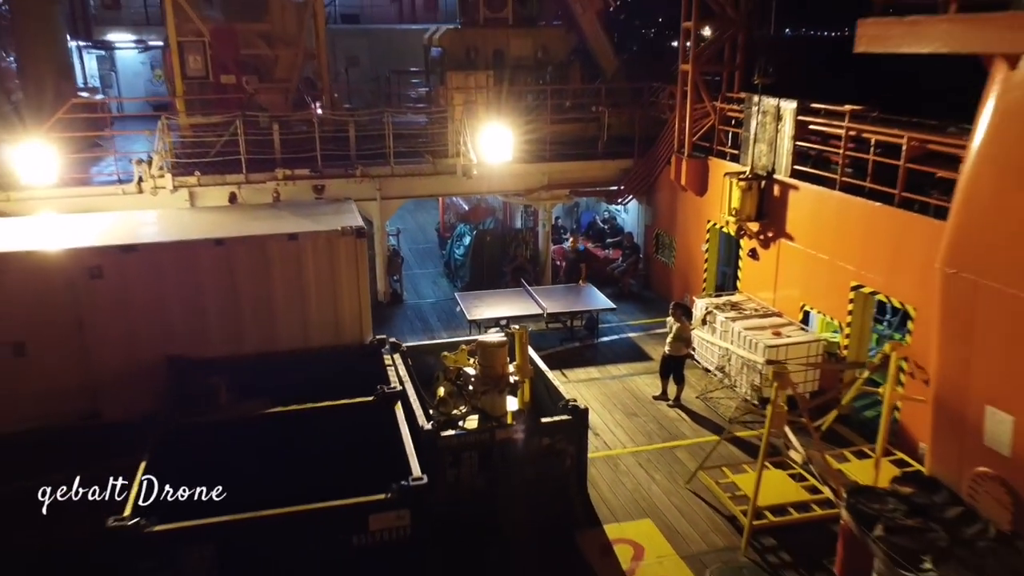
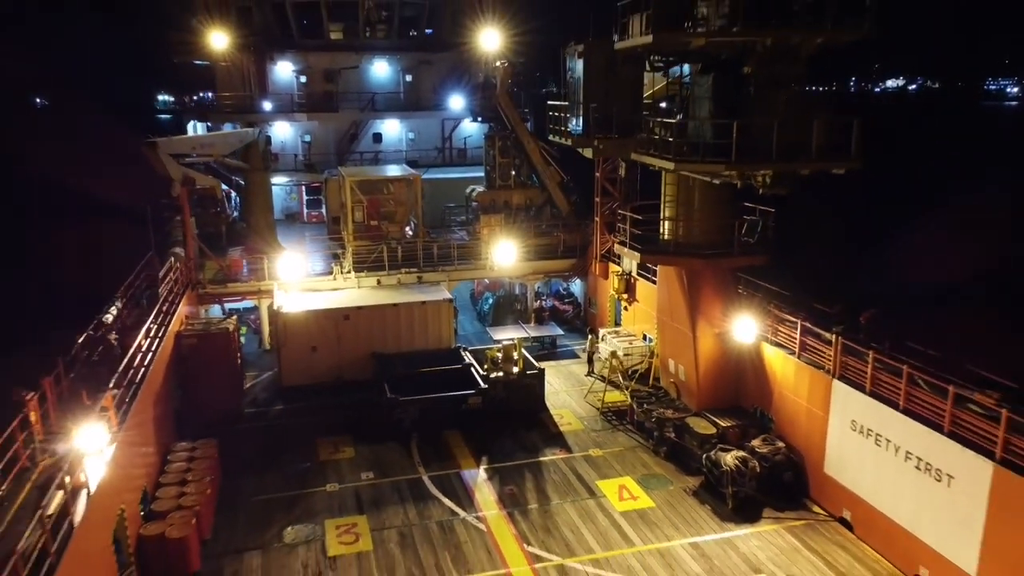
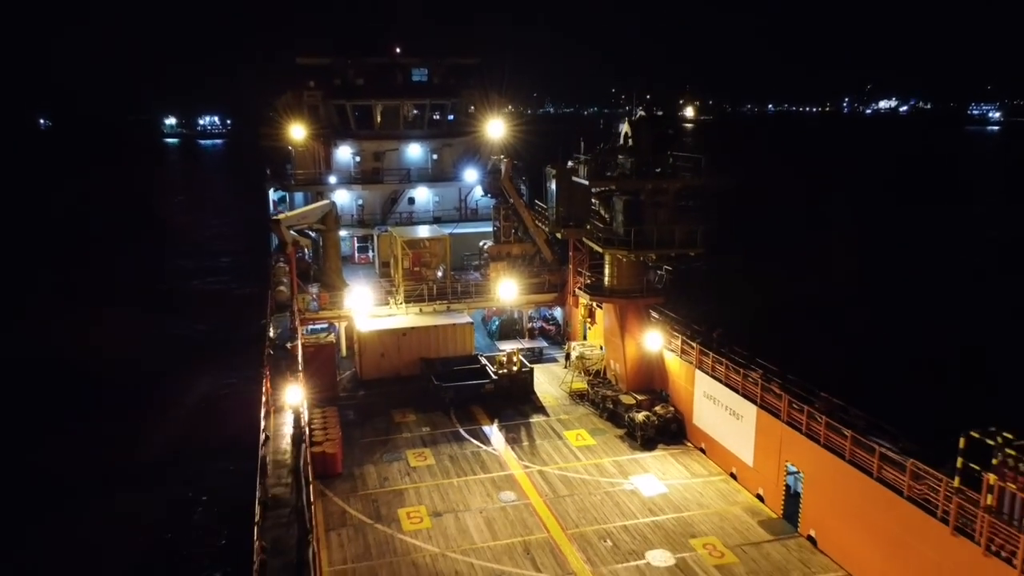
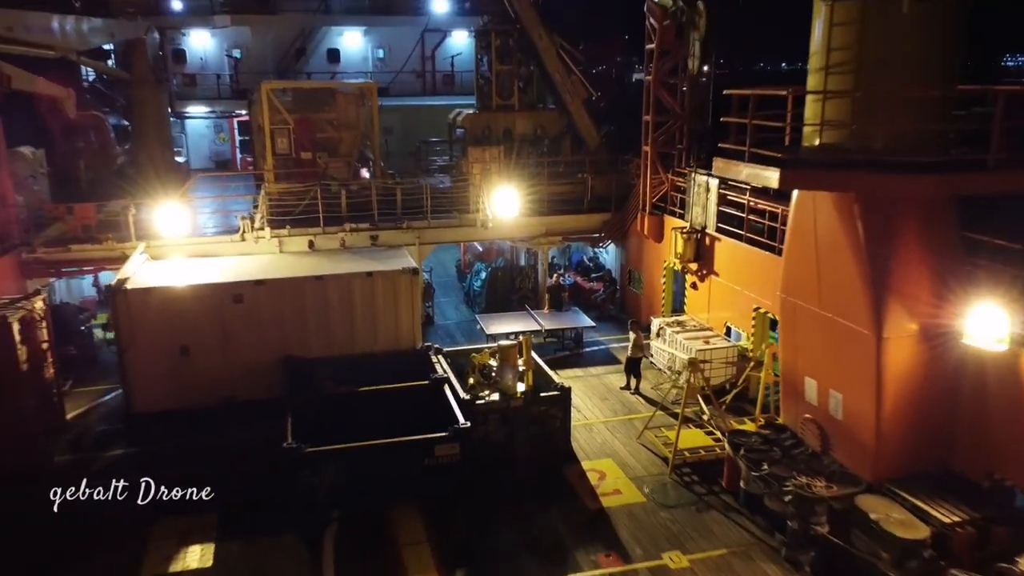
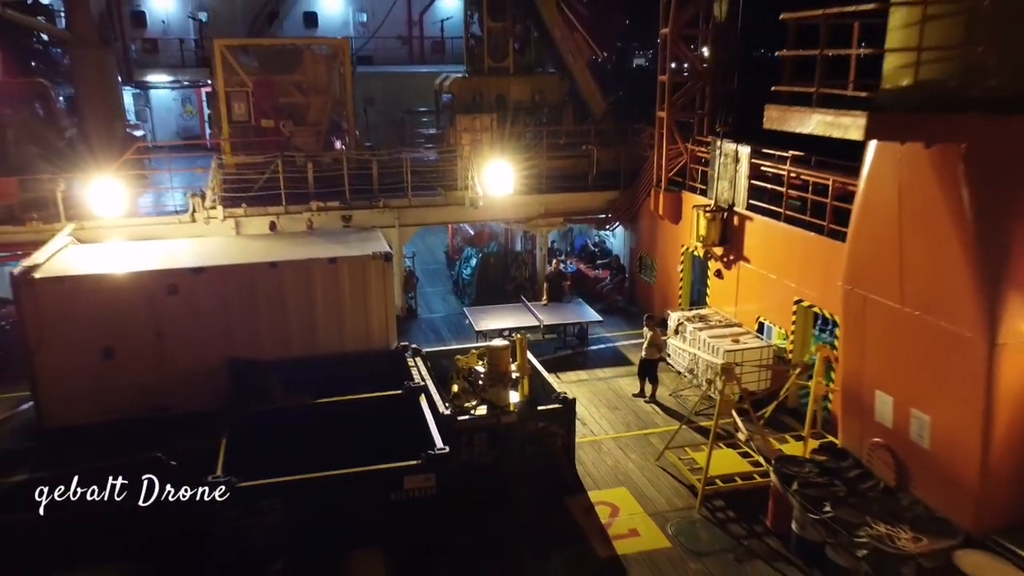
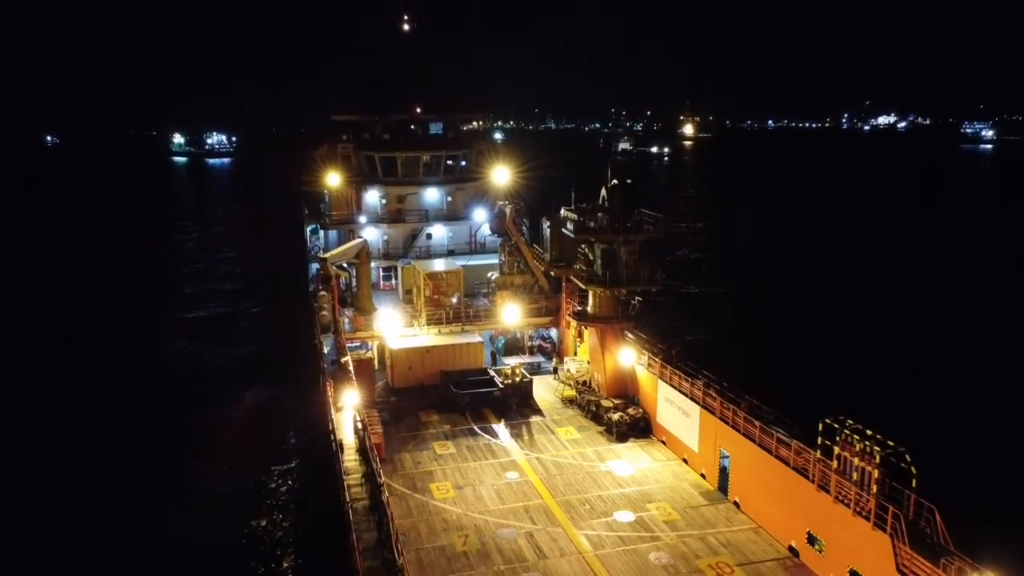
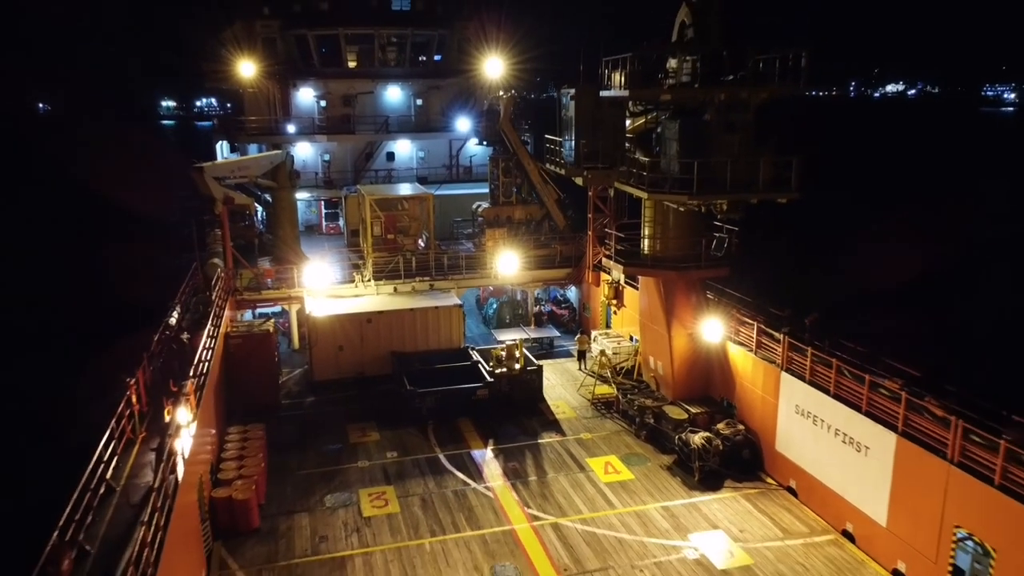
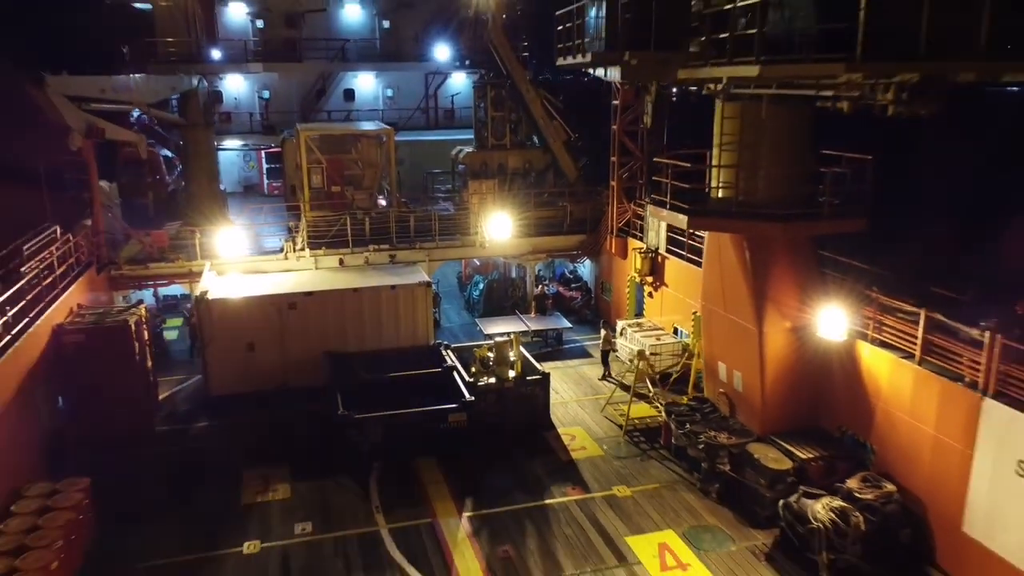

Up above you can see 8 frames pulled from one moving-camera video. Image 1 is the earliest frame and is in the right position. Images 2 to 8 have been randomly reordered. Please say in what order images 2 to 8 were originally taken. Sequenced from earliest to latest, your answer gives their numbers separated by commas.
5, 4, 8, 2, 7, 3, 6
